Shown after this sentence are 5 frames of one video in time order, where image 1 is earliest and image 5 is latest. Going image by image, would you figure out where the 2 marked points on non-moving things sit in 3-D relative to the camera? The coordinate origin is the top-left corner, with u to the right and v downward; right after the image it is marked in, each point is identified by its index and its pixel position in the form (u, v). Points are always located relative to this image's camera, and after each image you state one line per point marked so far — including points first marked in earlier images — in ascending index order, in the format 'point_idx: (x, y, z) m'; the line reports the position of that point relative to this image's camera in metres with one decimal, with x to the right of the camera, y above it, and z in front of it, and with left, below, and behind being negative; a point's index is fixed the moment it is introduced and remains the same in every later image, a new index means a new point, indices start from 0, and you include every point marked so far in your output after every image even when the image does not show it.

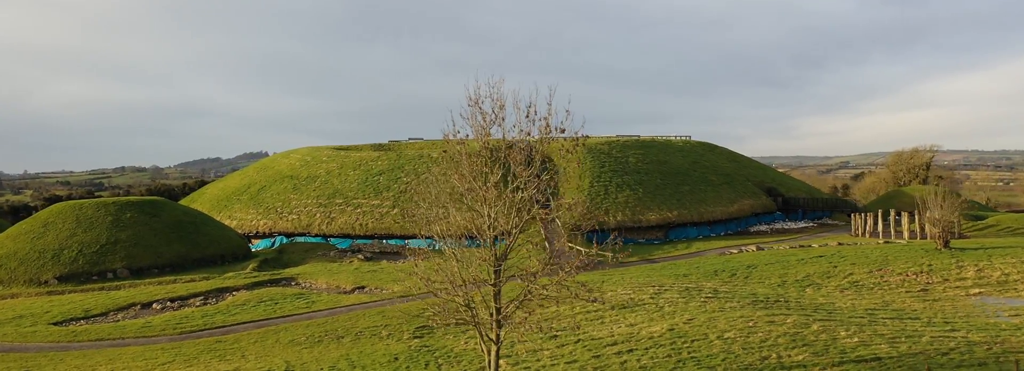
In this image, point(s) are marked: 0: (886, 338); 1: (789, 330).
0: (+9.4, -3.8, +14.3) m
1: (+7.6, -3.9, +15.6) m
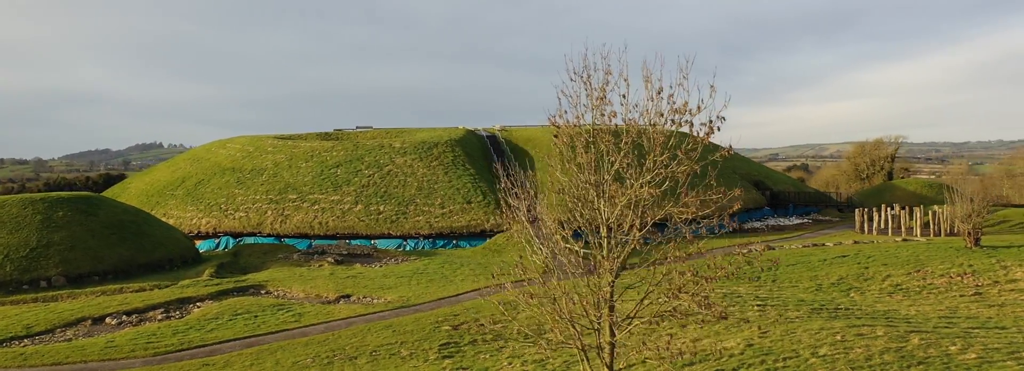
0: (+11.4, -3.9, +13.3) m
1: (+9.5, -4.0, +14.4) m
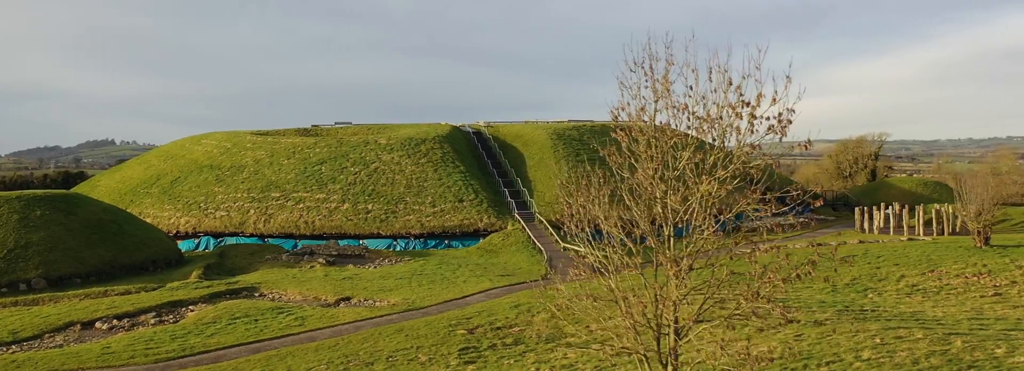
0: (+12.5, -4.0, +13.3) m
1: (+10.5, -4.0, +14.3) m
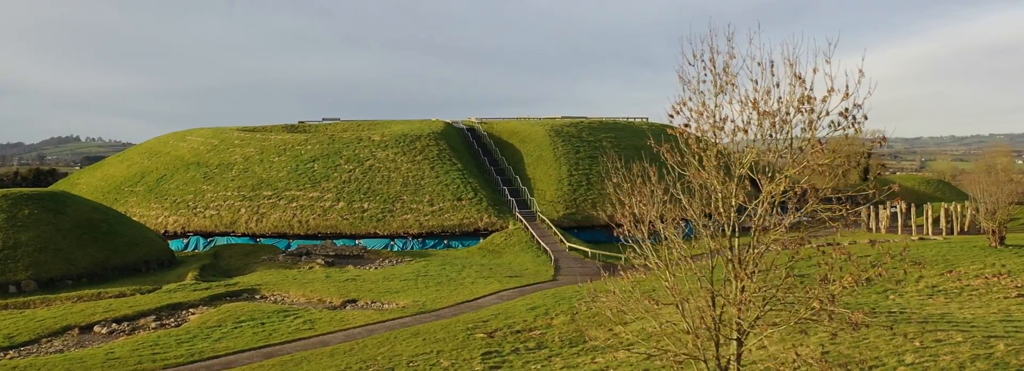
0: (+13.5, -4.0, +13.2) m
1: (+11.5, -4.1, +14.2) m
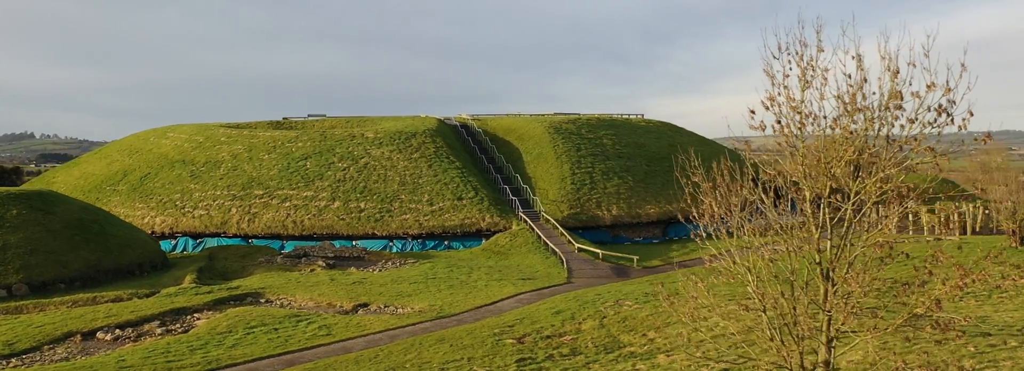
0: (+14.9, -4.1, +13.2) m
1: (+12.8, -4.2, +14.1) m
